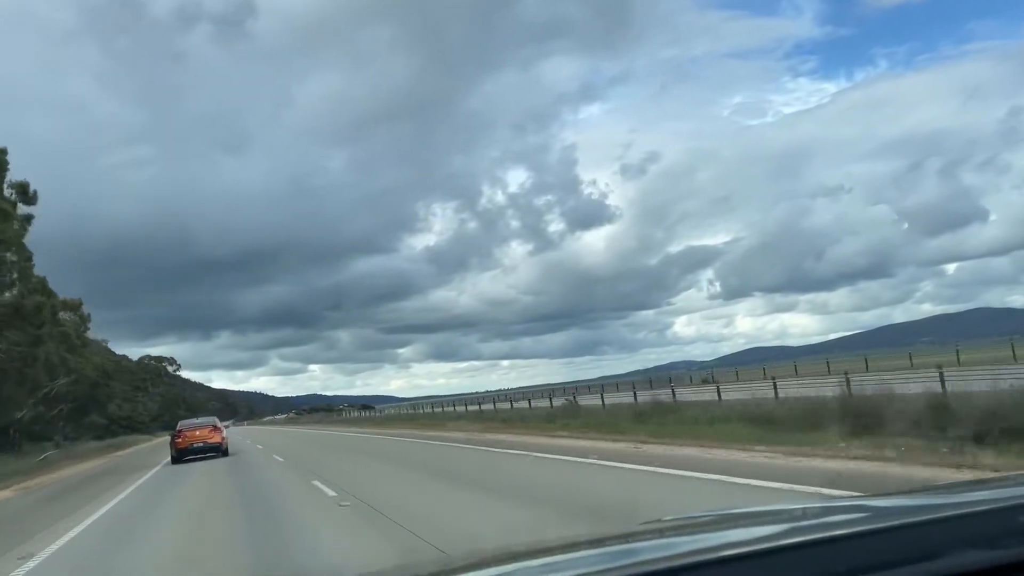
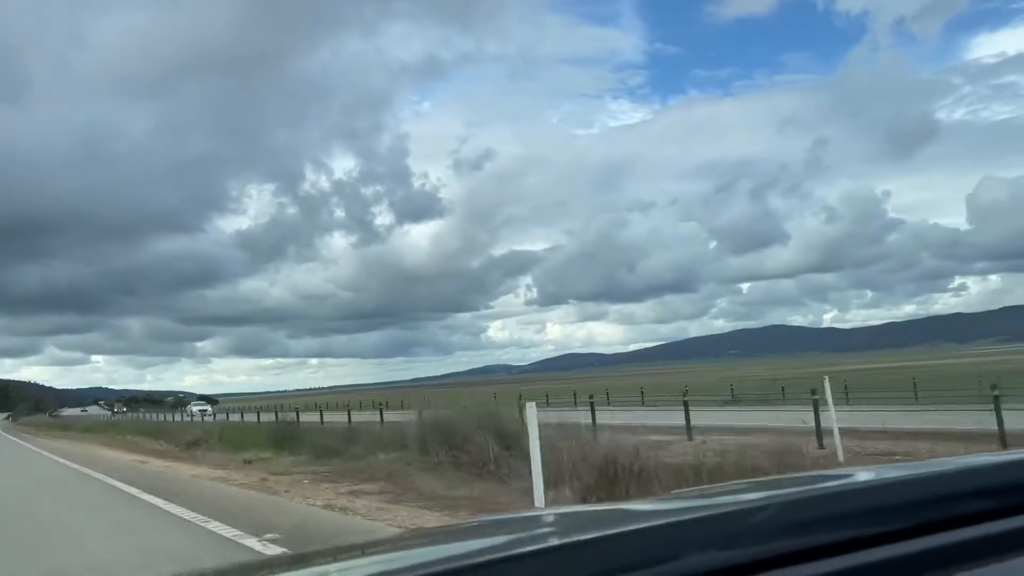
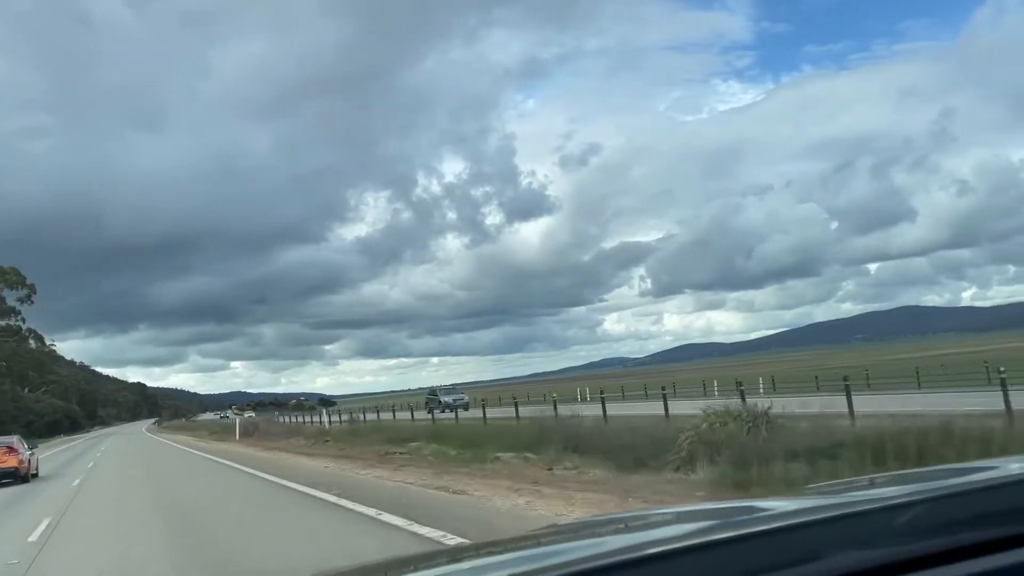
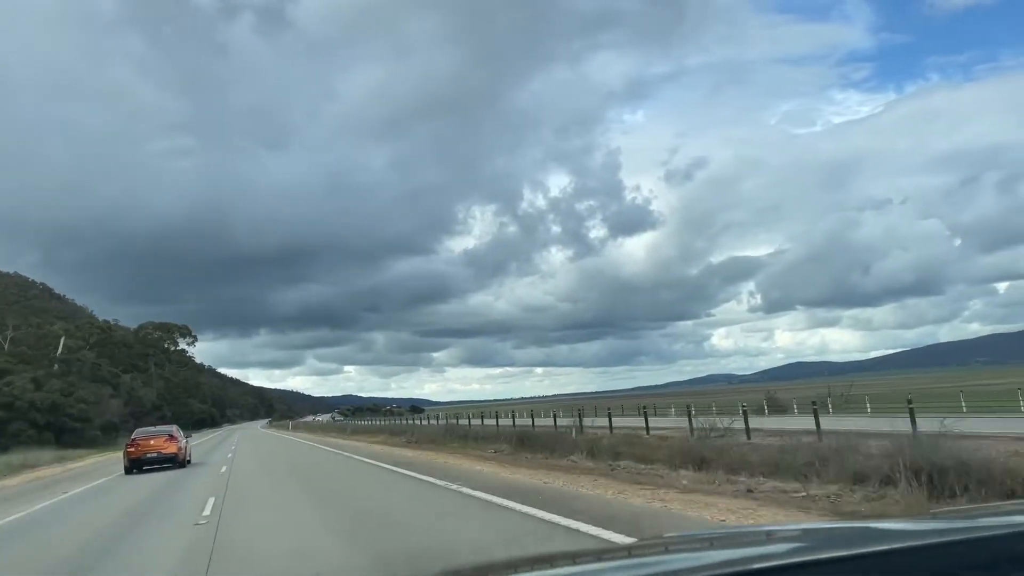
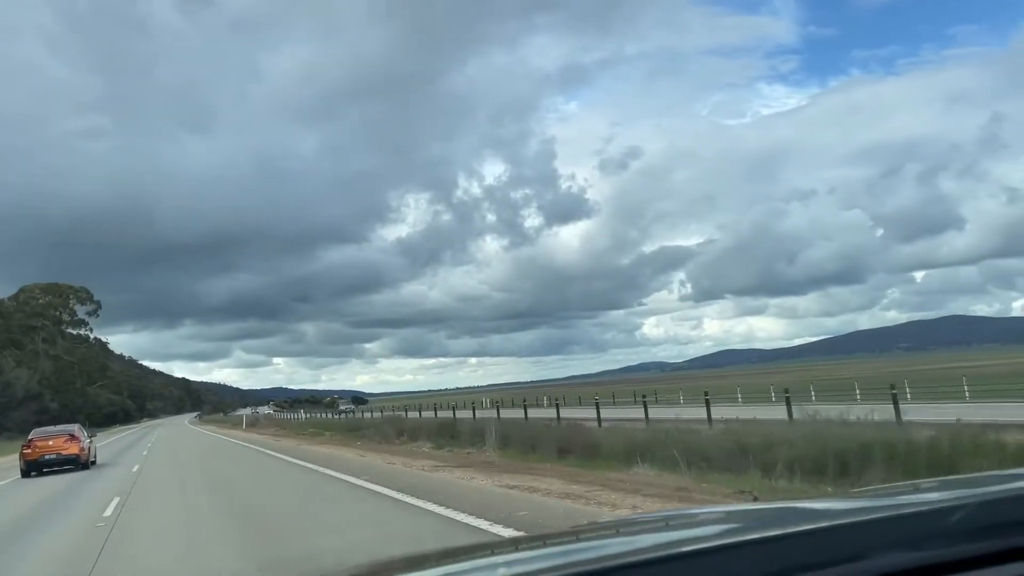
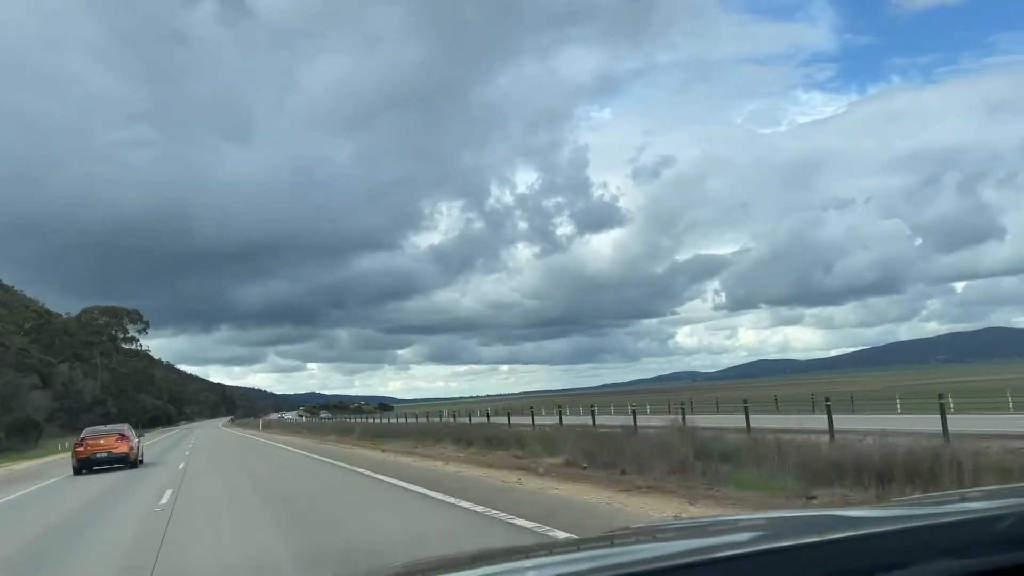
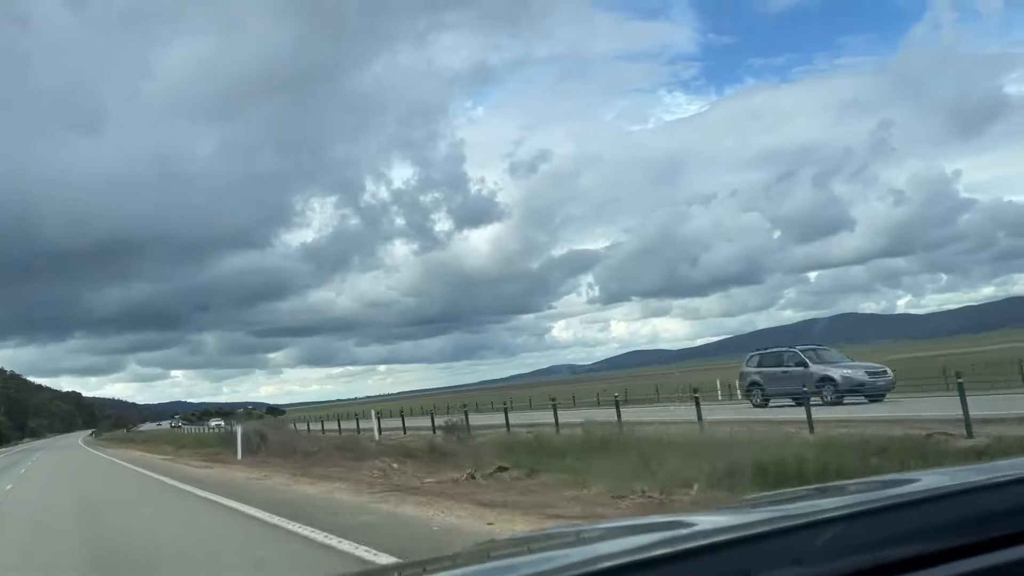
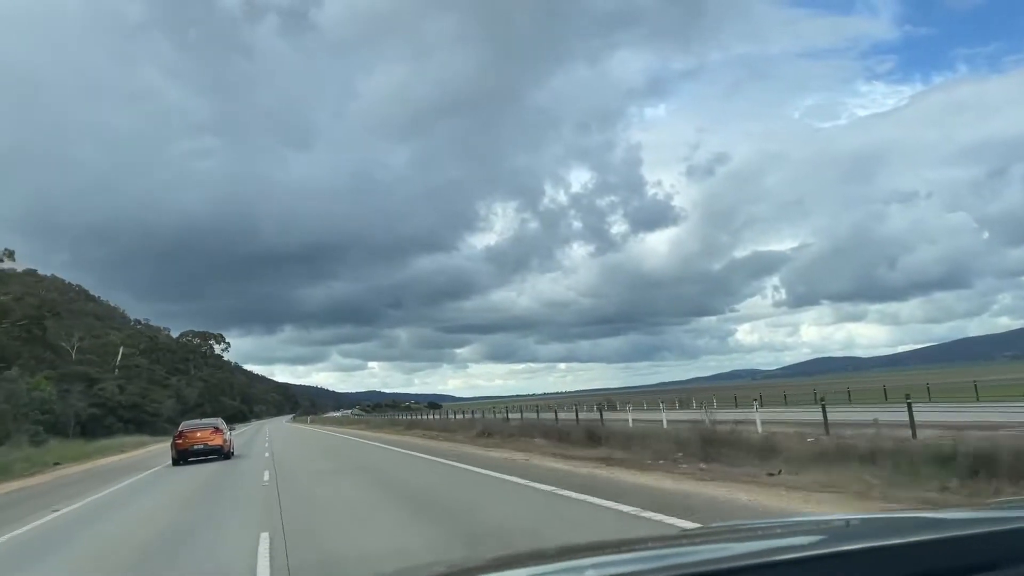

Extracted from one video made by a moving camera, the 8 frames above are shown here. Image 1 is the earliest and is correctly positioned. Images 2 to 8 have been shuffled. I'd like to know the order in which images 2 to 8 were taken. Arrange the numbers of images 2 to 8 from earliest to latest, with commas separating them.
8, 4, 6, 5, 3, 7, 2
